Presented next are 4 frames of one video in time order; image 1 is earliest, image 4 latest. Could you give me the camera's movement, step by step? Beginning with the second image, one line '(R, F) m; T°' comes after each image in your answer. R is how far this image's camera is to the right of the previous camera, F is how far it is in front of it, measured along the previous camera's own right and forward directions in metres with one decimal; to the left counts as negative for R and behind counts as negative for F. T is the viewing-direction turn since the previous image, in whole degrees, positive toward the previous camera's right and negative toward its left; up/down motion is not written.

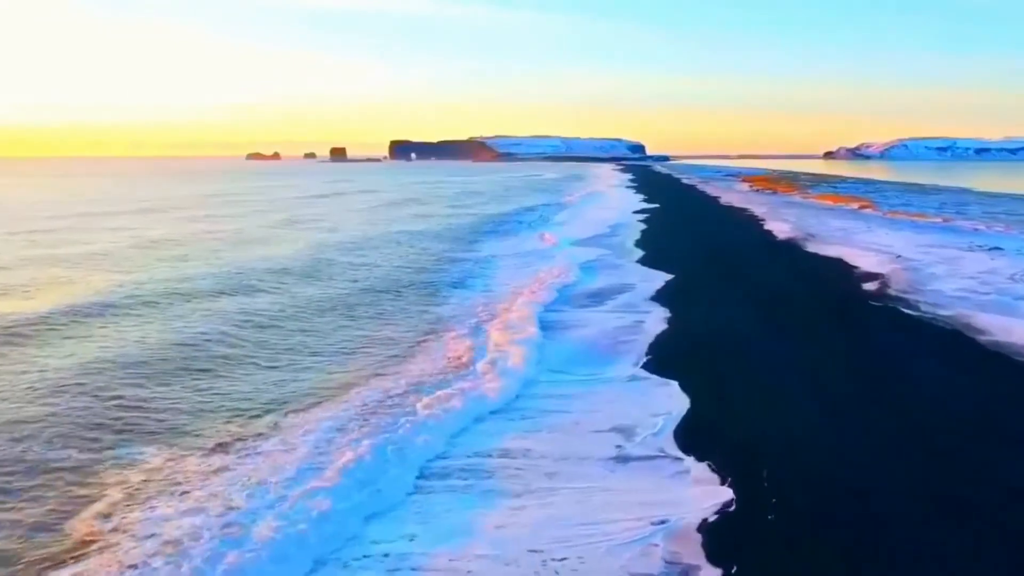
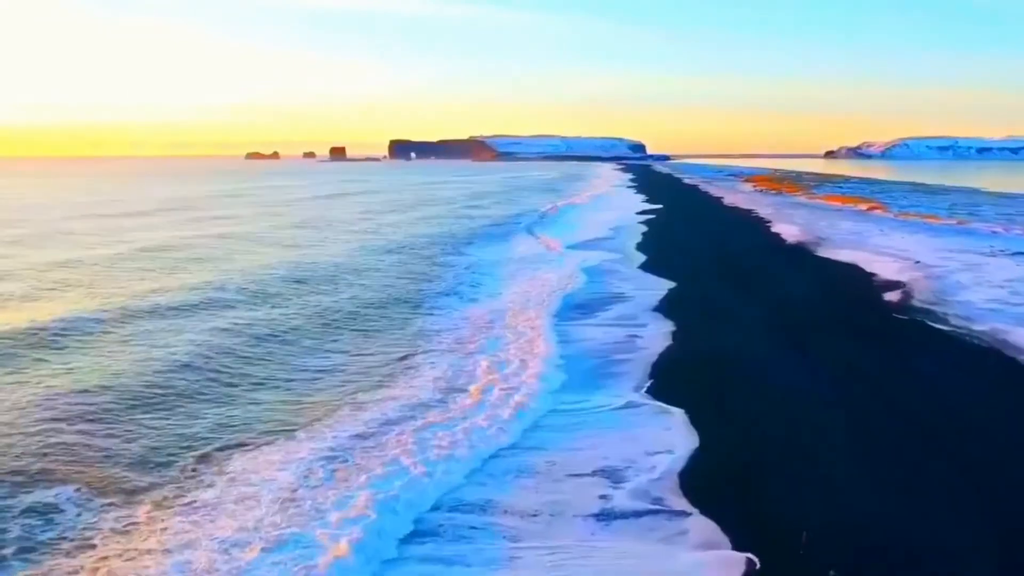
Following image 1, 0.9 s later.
(+0.1, +1.1) m; 0°
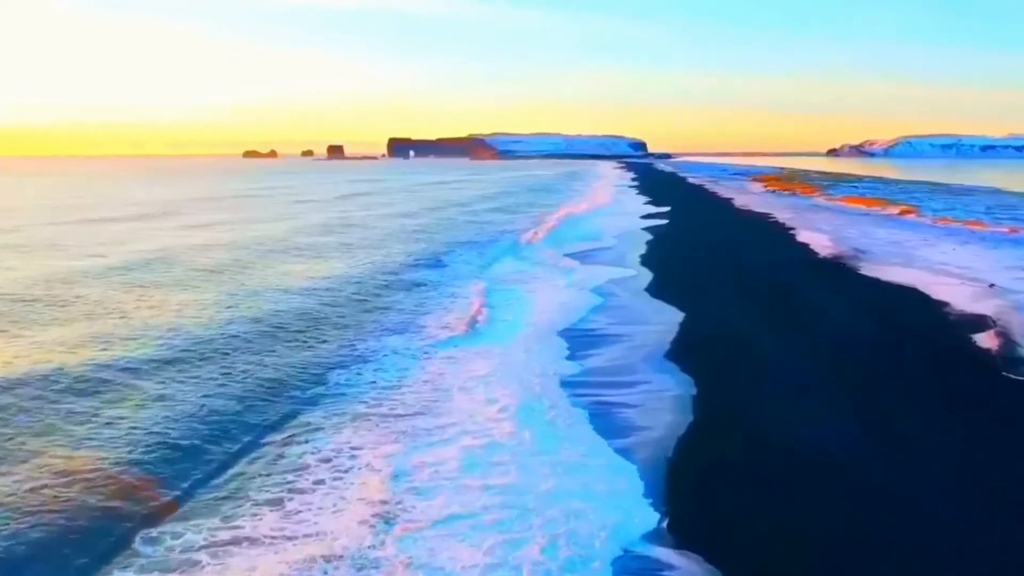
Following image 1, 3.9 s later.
(+0.5, +3.5) m; 0°
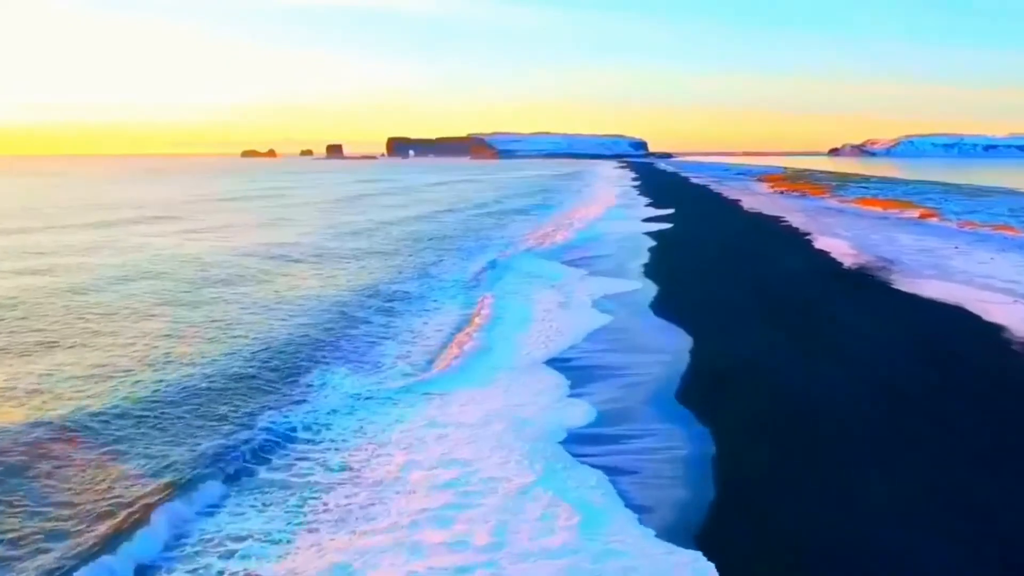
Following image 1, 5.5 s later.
(+0.3, +1.9) m; 0°
